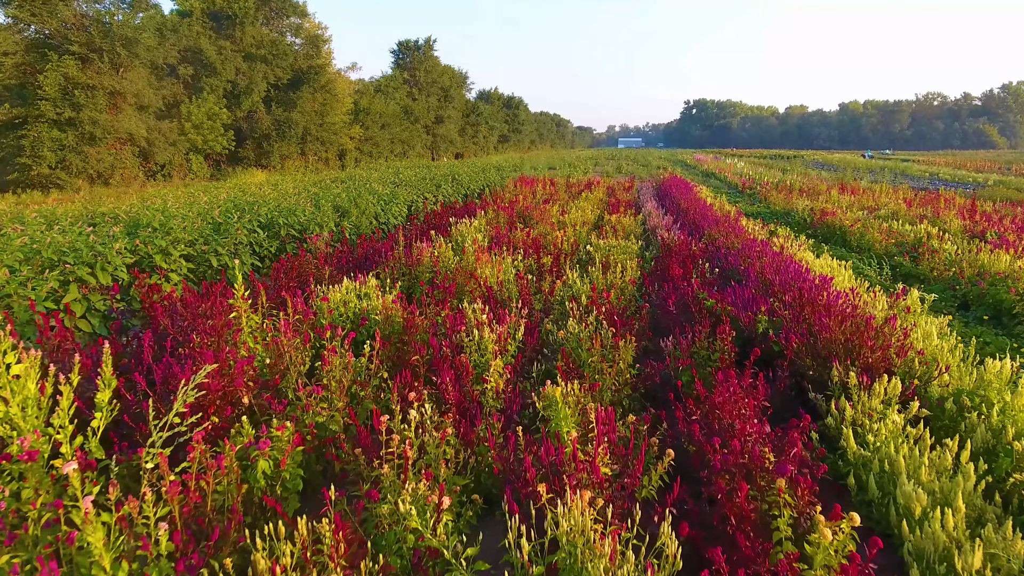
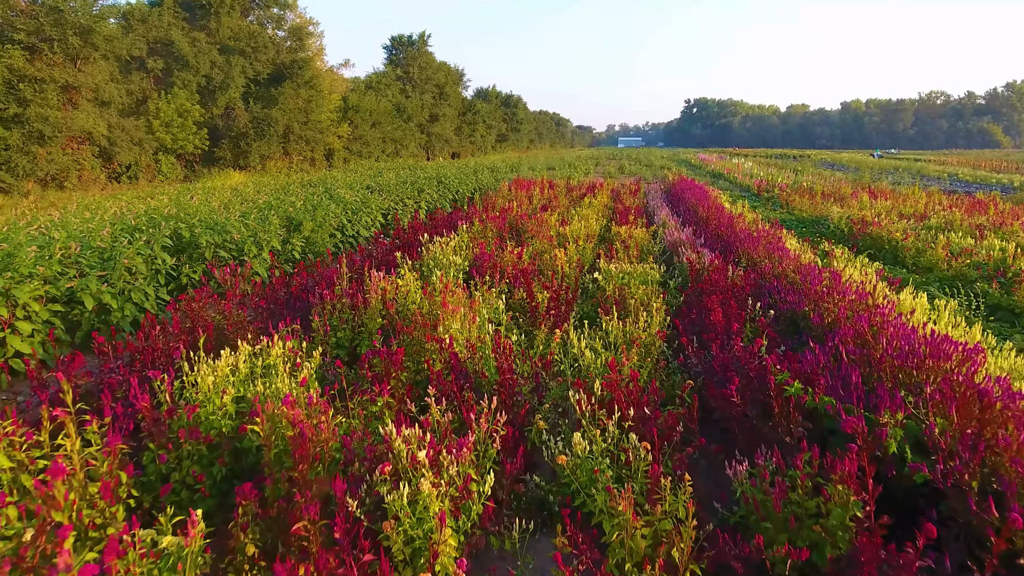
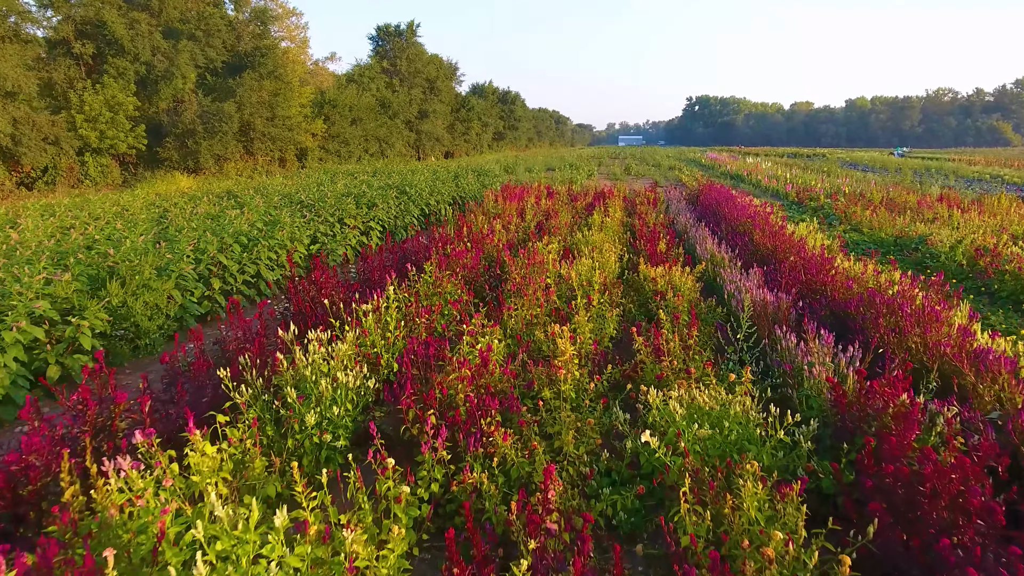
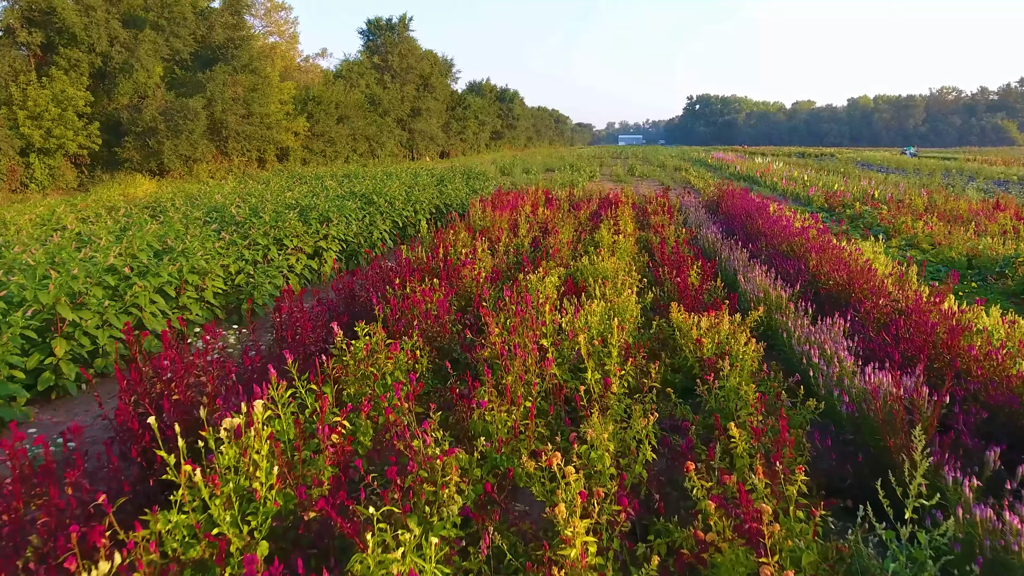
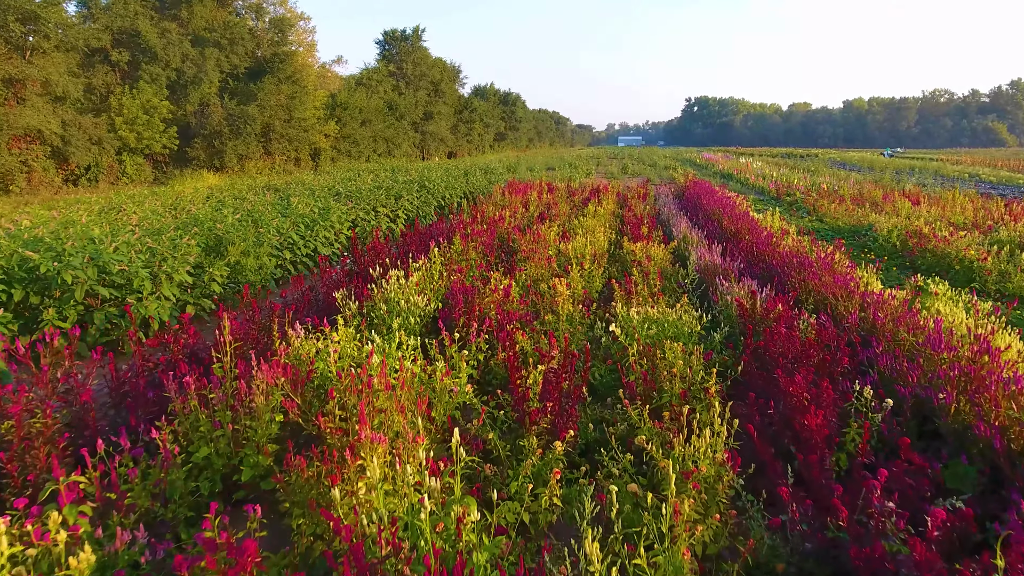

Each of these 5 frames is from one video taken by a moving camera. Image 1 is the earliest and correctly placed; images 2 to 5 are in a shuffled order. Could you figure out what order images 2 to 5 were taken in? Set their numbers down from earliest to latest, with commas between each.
2, 5, 3, 4
